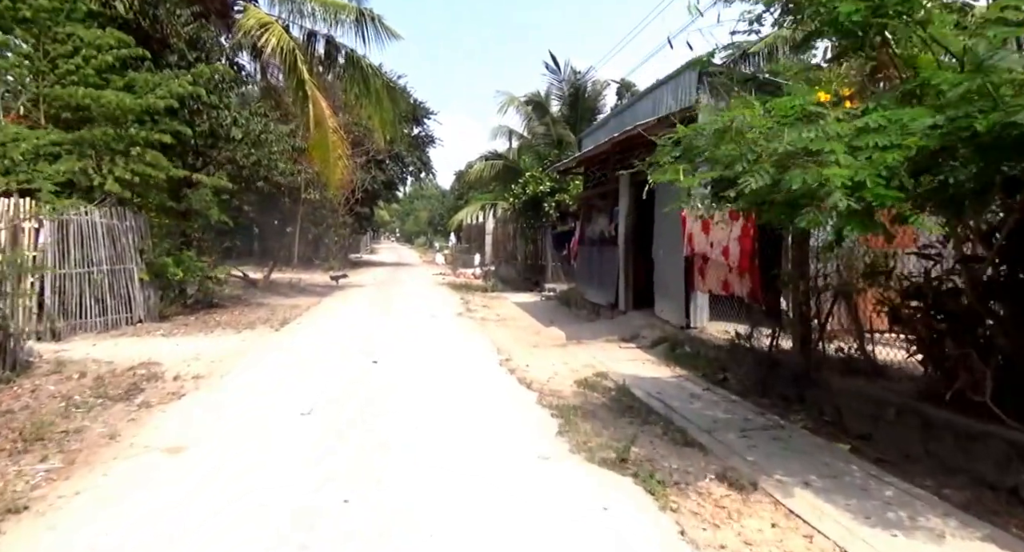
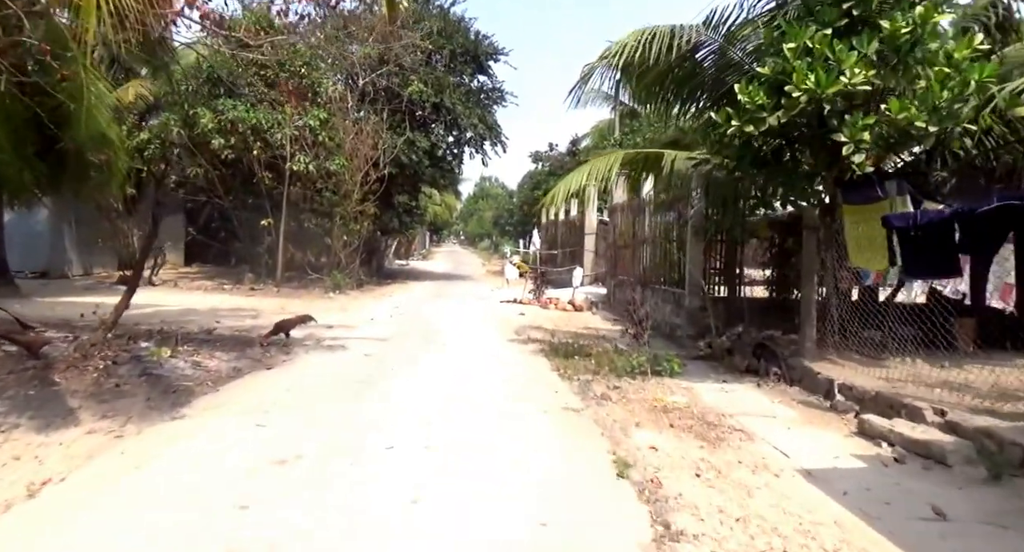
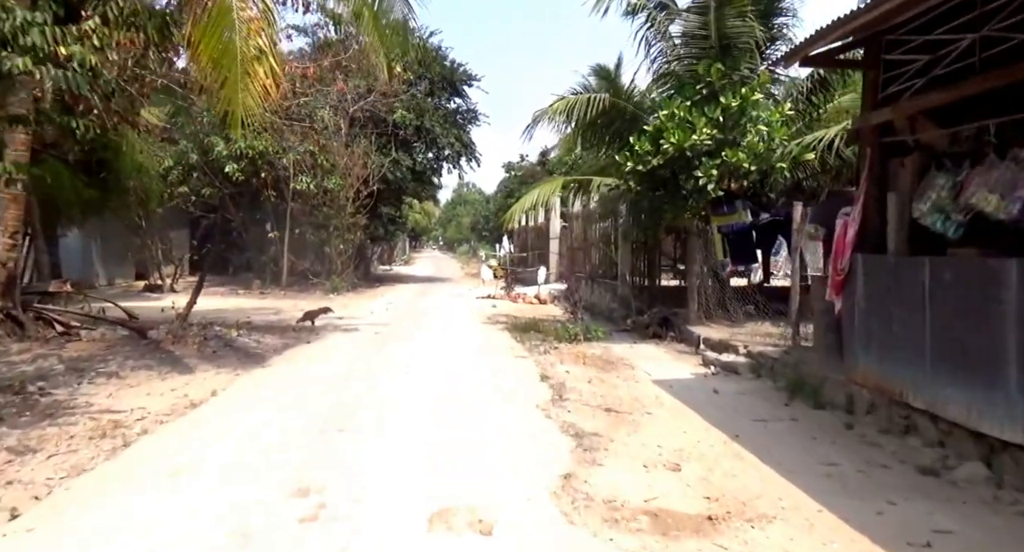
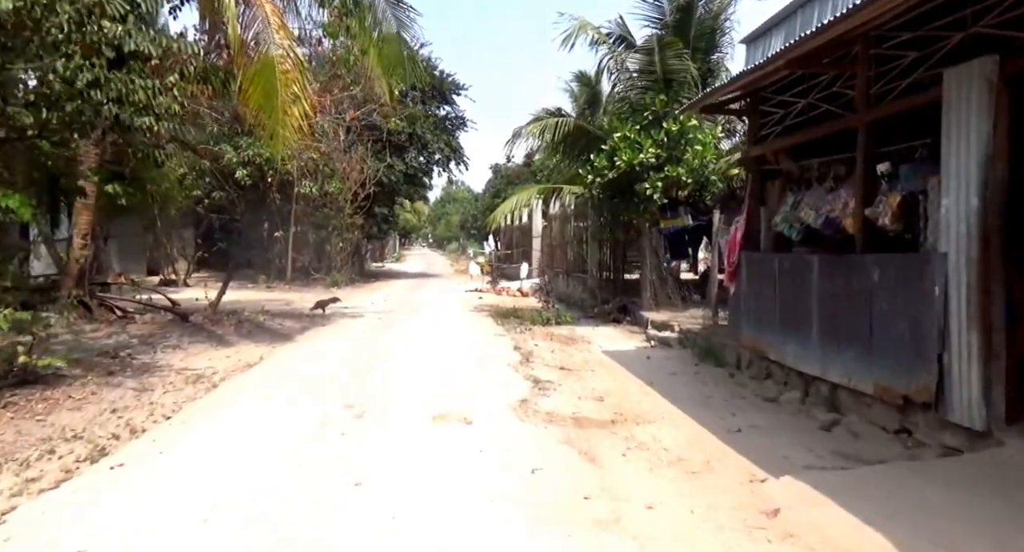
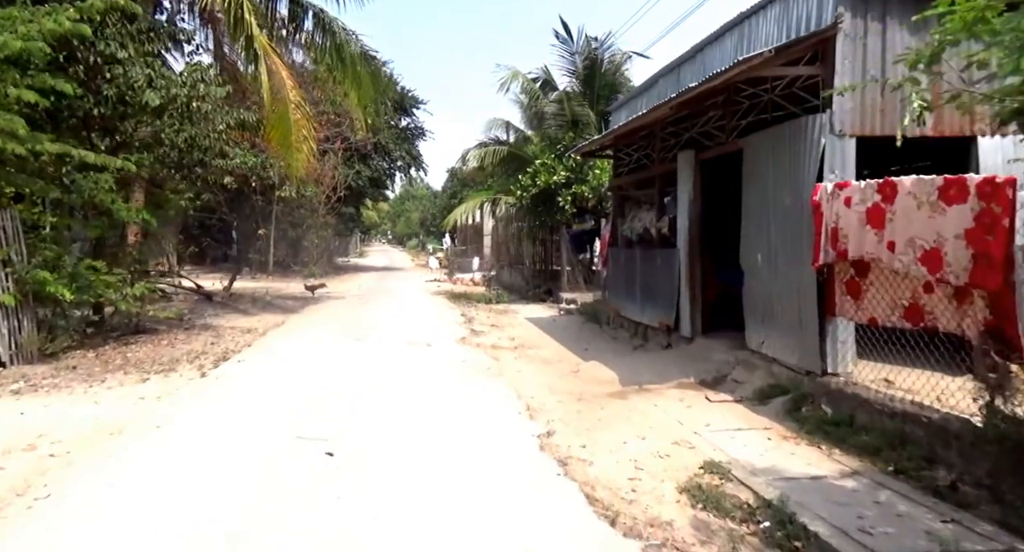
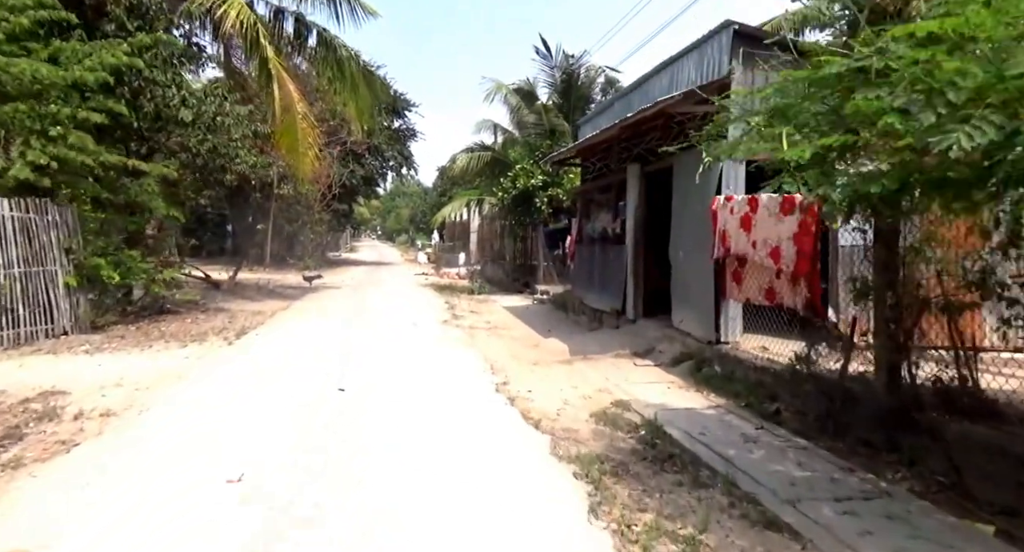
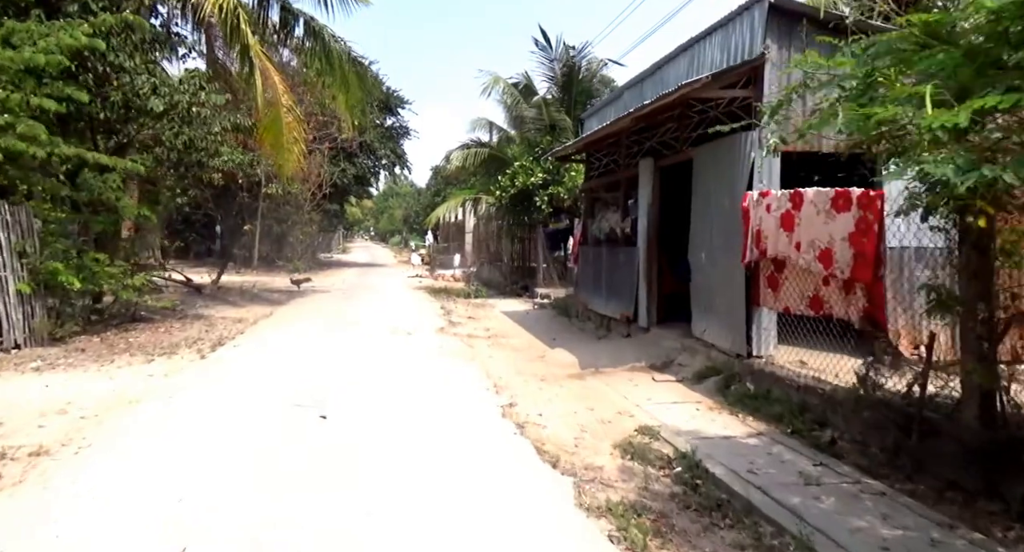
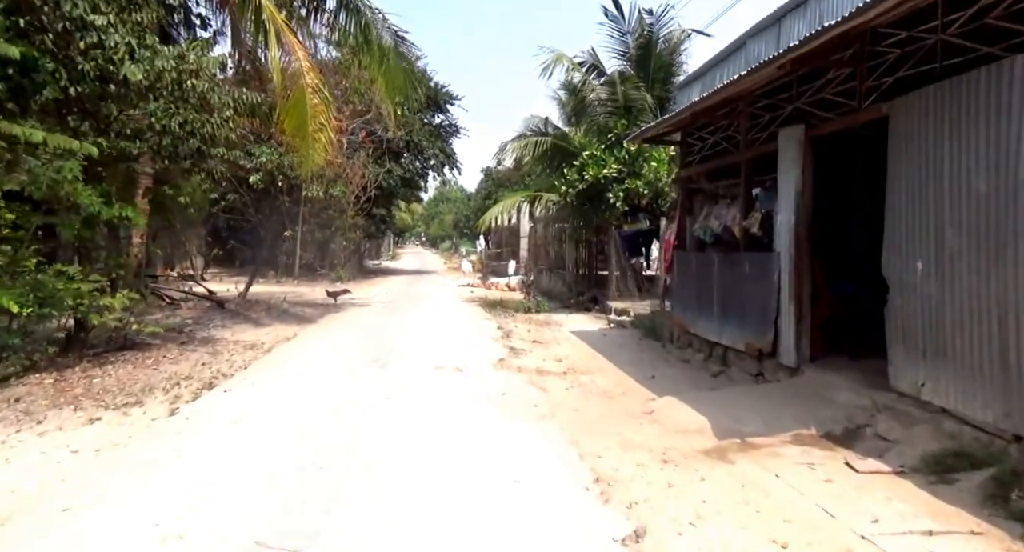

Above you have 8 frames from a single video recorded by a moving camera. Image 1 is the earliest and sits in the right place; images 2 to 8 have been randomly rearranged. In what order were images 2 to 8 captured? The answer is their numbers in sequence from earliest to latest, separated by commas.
6, 7, 5, 8, 4, 3, 2
